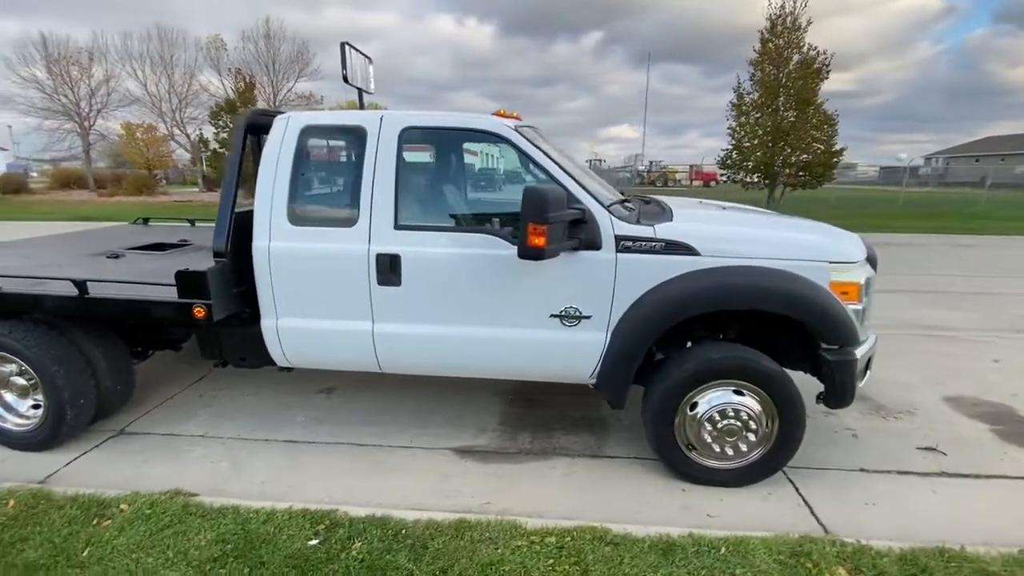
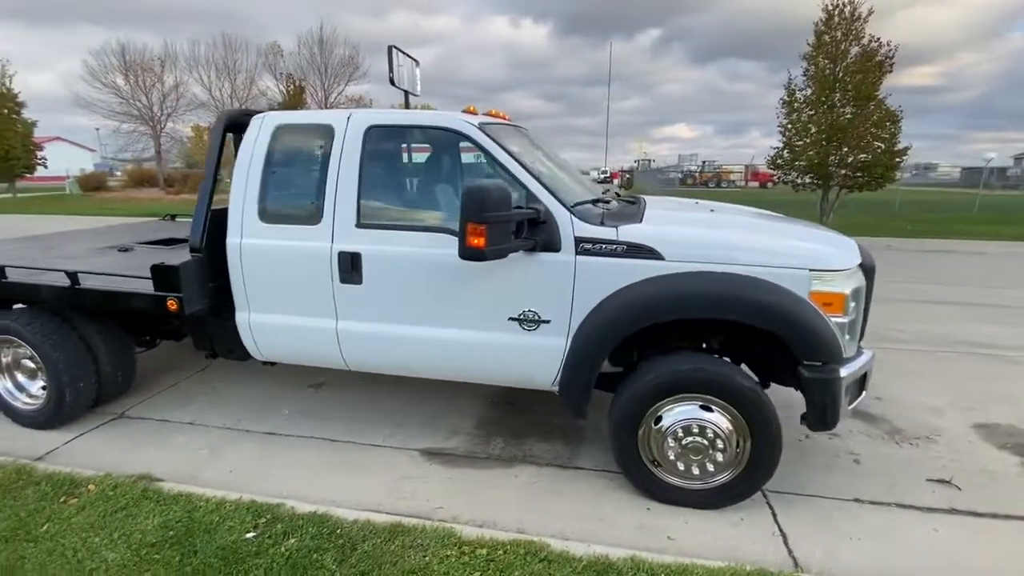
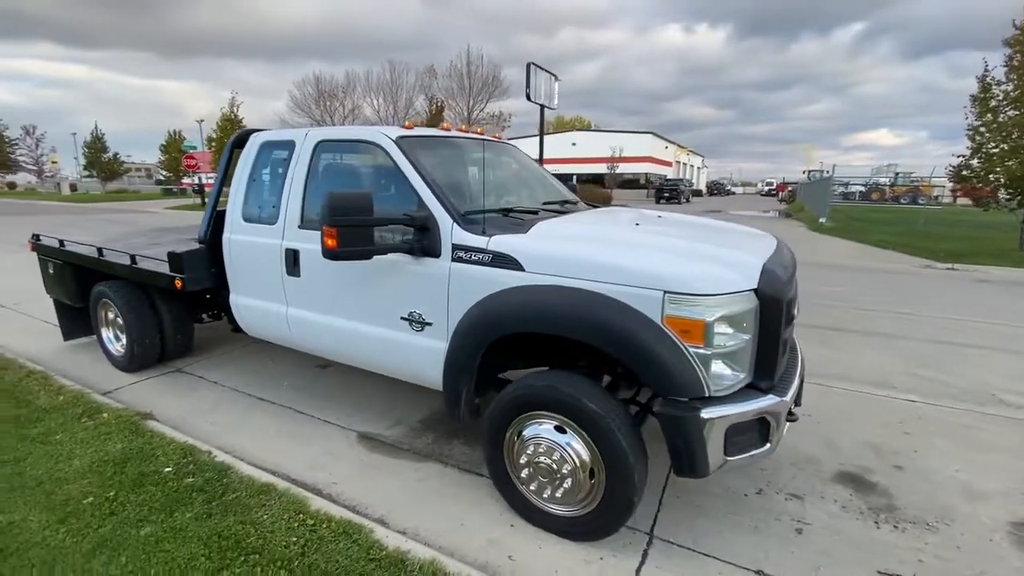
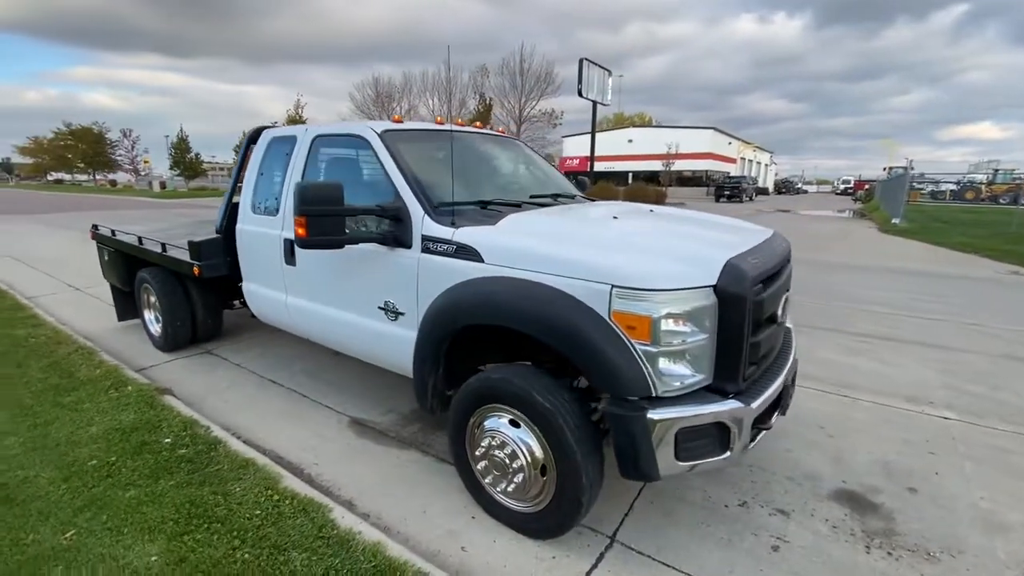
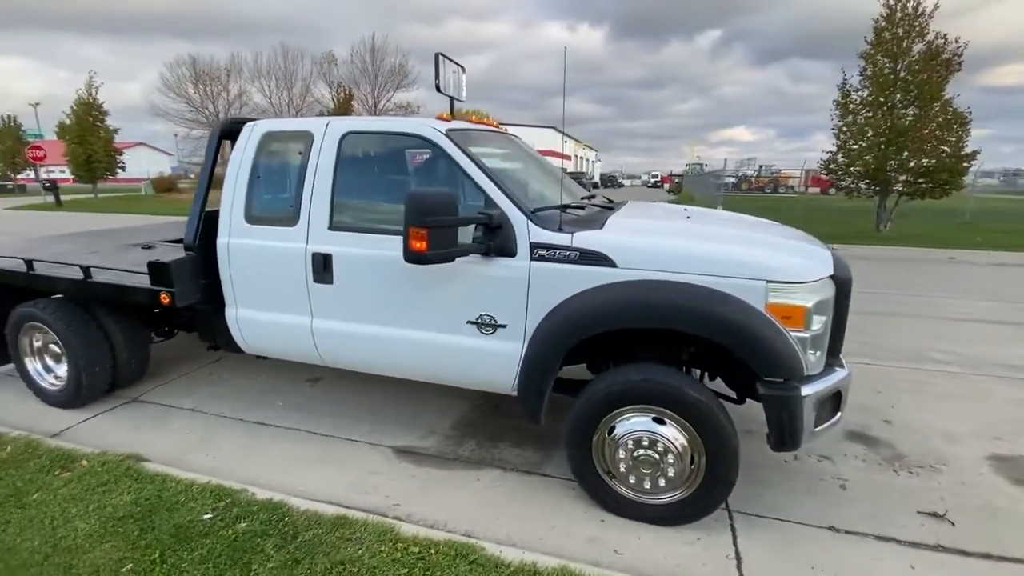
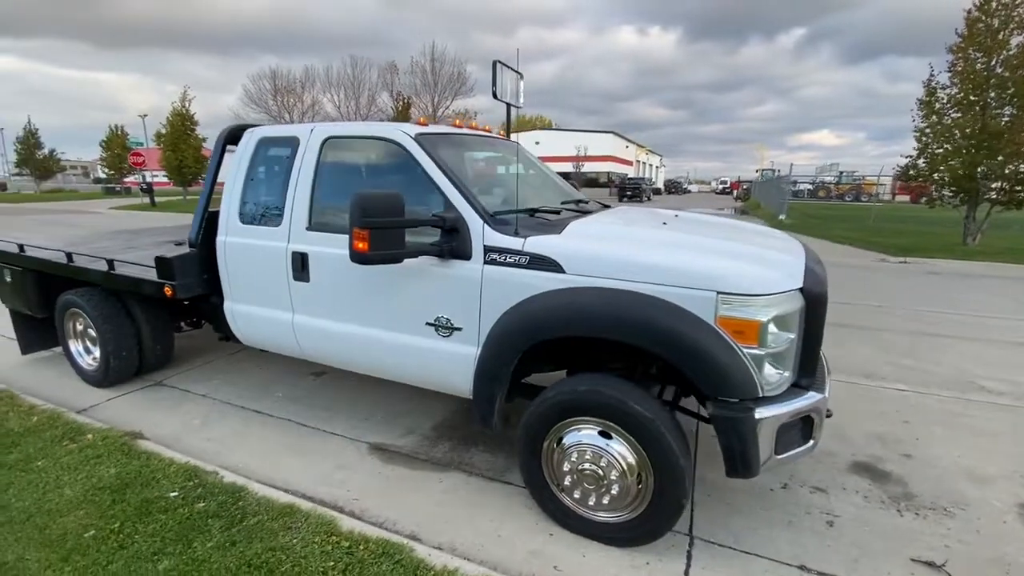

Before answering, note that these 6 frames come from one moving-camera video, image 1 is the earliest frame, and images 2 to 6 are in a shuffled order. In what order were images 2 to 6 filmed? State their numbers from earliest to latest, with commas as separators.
2, 5, 6, 3, 4
